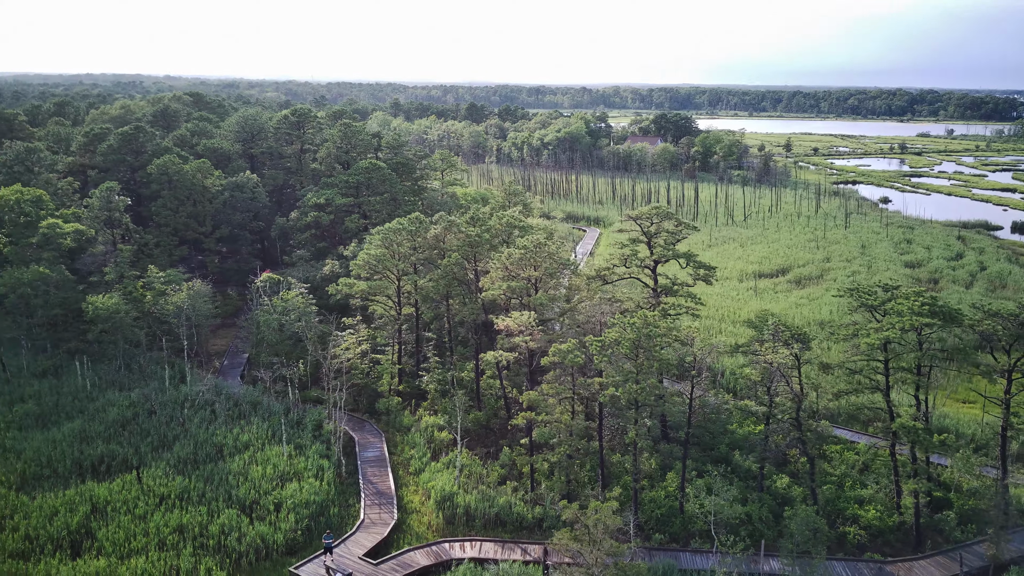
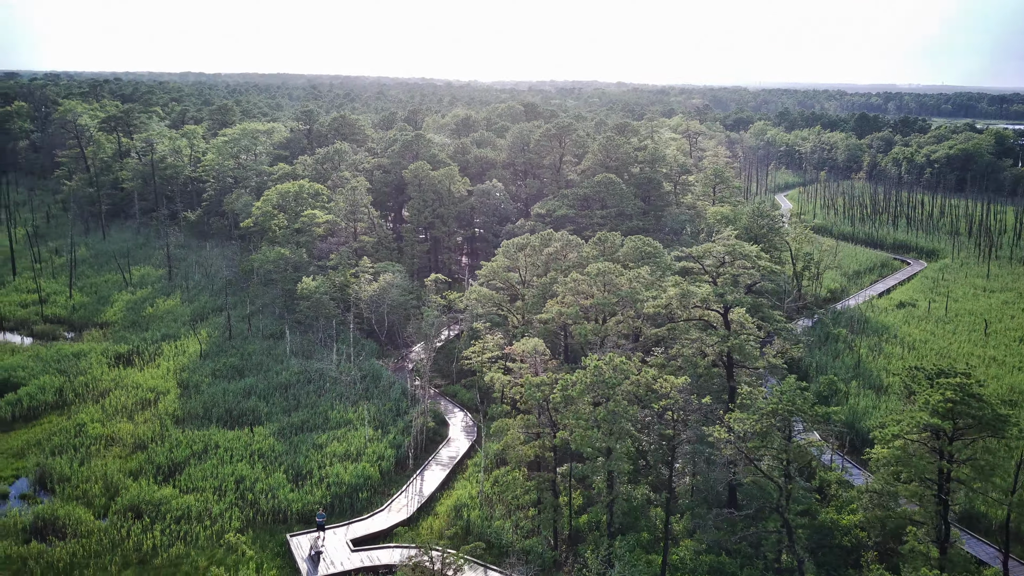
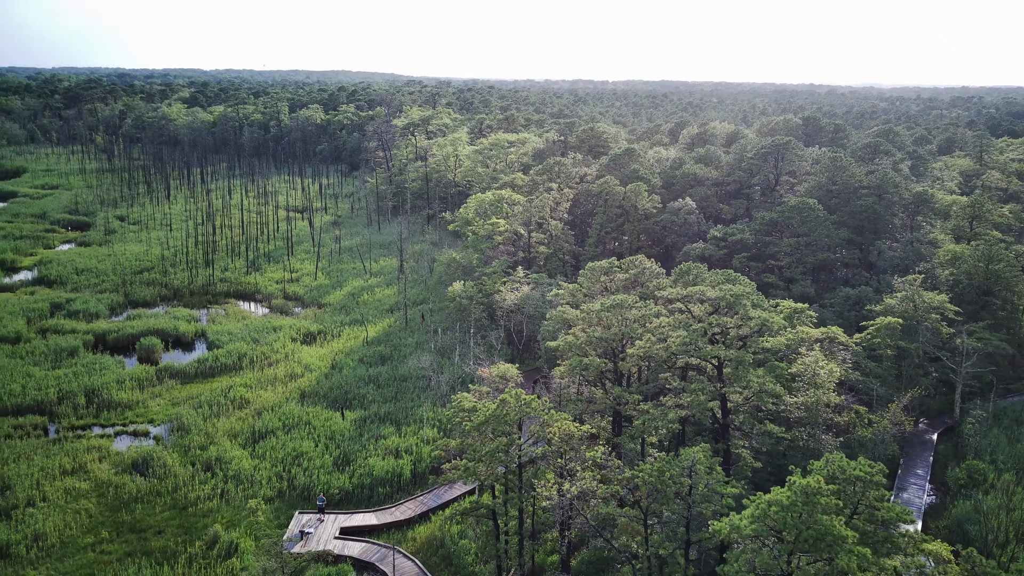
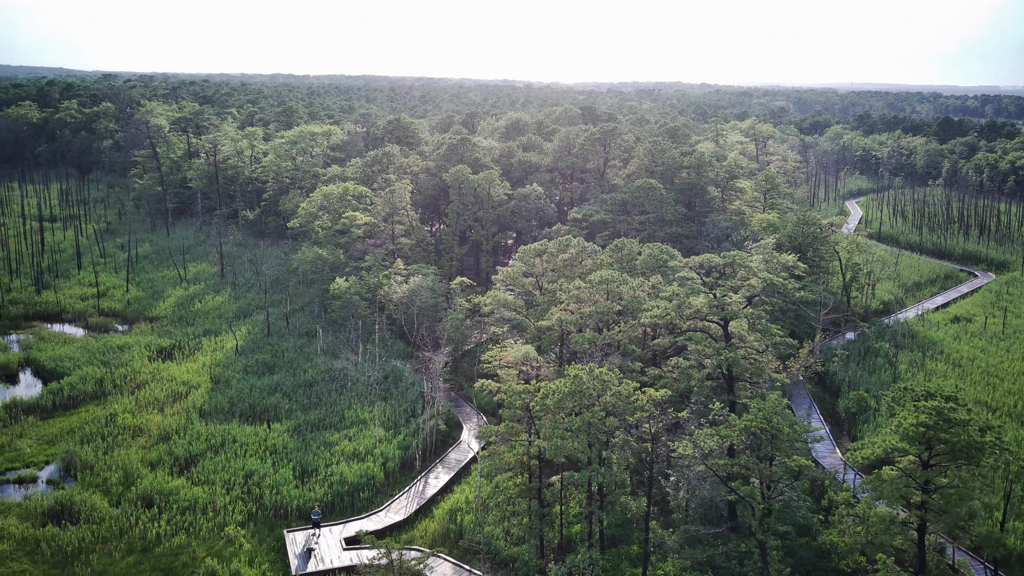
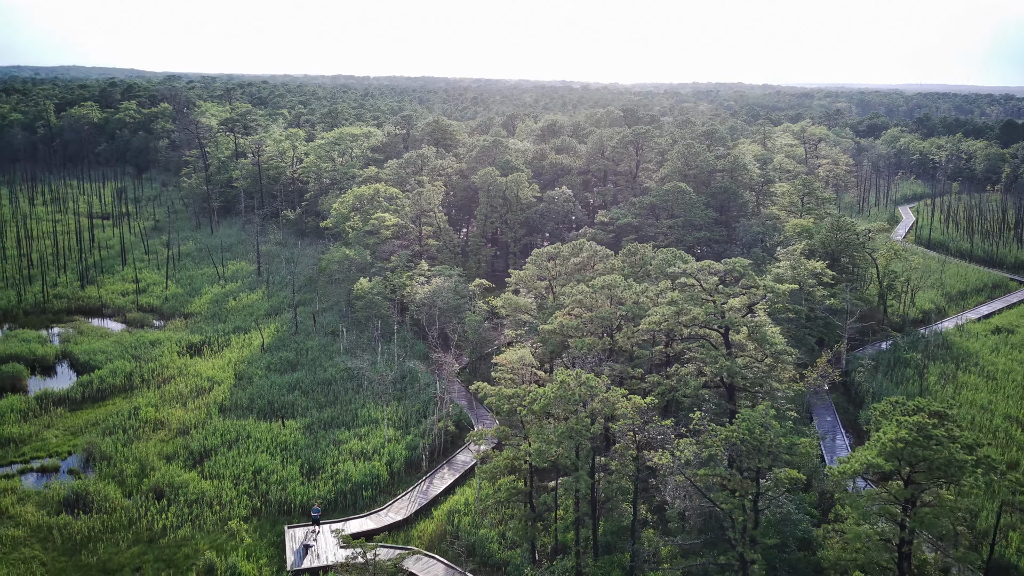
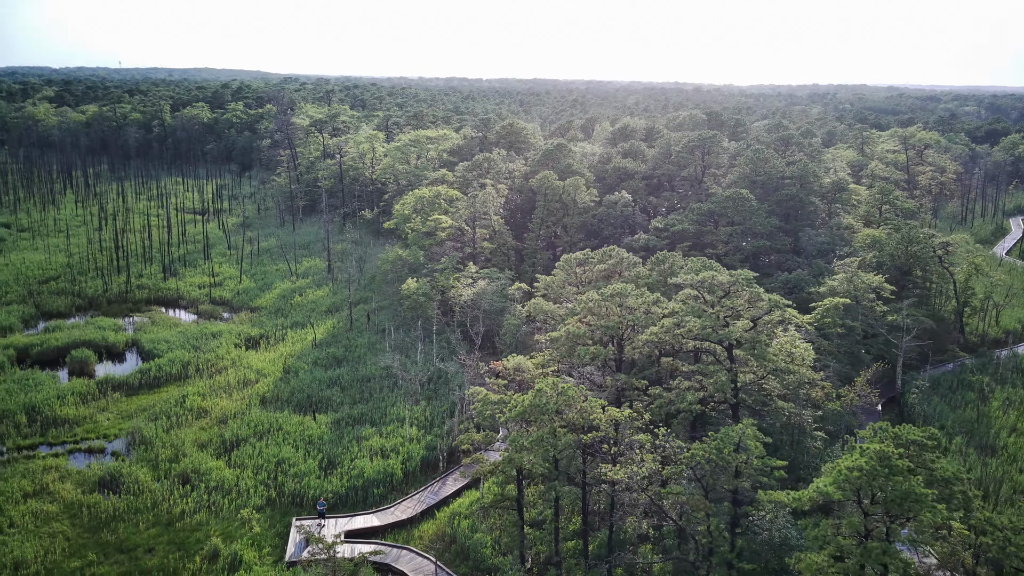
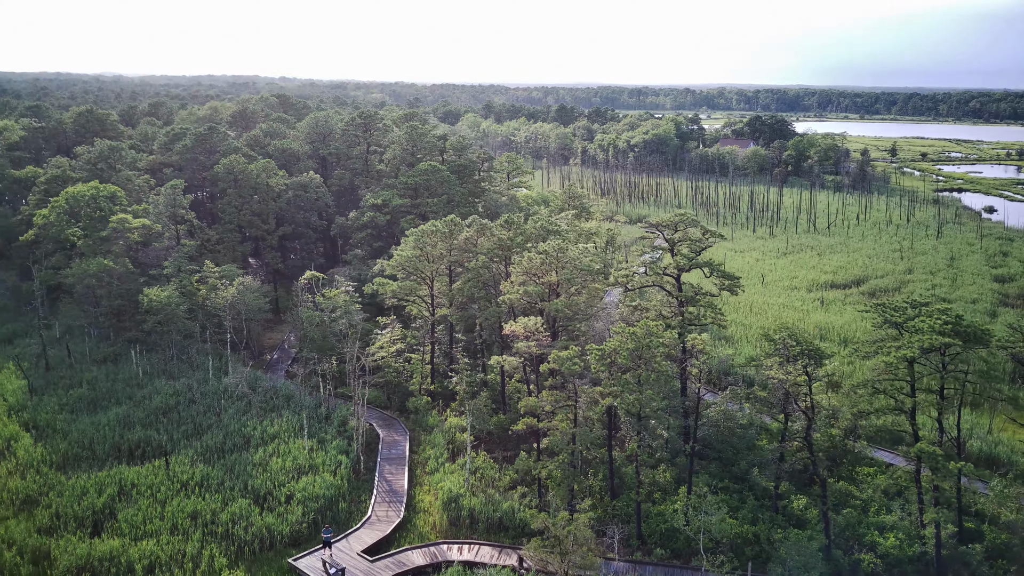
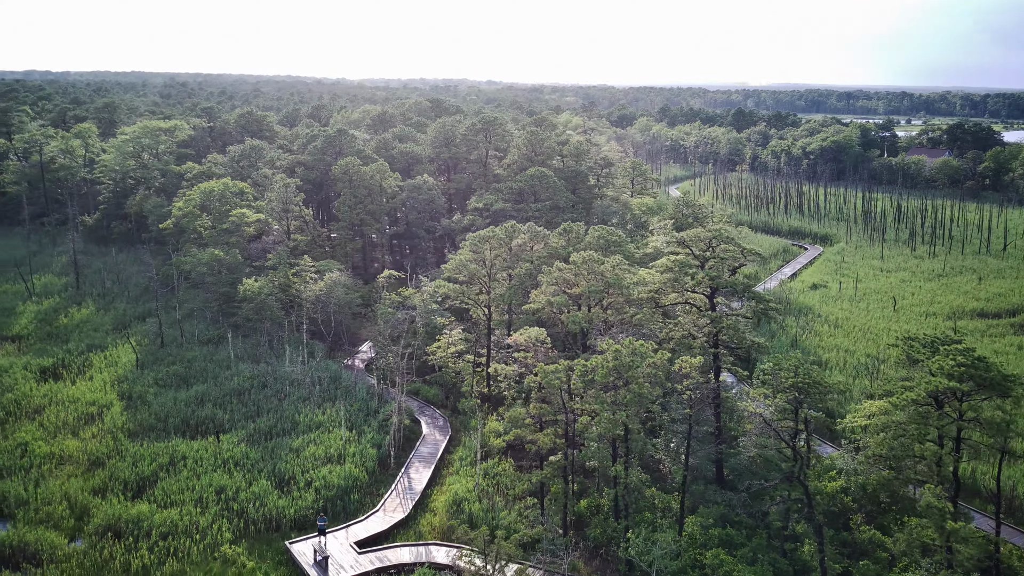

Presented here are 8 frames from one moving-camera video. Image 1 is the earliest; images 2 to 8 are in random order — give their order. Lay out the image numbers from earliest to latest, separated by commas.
7, 8, 2, 4, 5, 6, 3
